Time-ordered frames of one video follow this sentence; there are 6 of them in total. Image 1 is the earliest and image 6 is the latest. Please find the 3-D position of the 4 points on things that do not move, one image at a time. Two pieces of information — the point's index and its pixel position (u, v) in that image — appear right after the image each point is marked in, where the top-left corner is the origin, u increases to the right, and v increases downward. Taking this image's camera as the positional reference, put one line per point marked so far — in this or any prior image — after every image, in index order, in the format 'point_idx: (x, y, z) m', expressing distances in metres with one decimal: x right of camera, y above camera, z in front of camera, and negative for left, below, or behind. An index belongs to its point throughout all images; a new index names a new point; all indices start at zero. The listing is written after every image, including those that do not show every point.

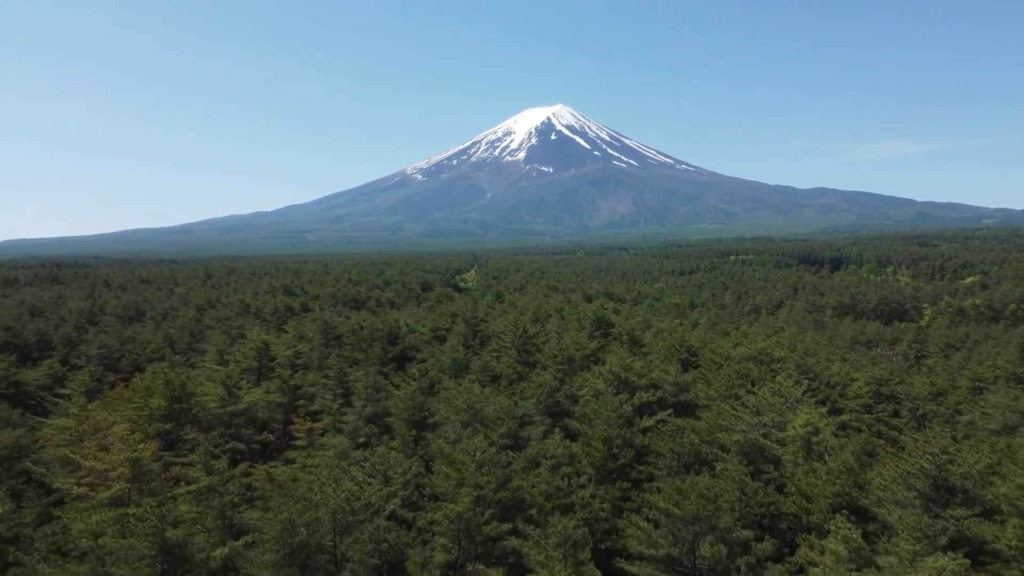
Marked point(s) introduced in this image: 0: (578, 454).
0: (+1.1, -2.7, +16.6) m
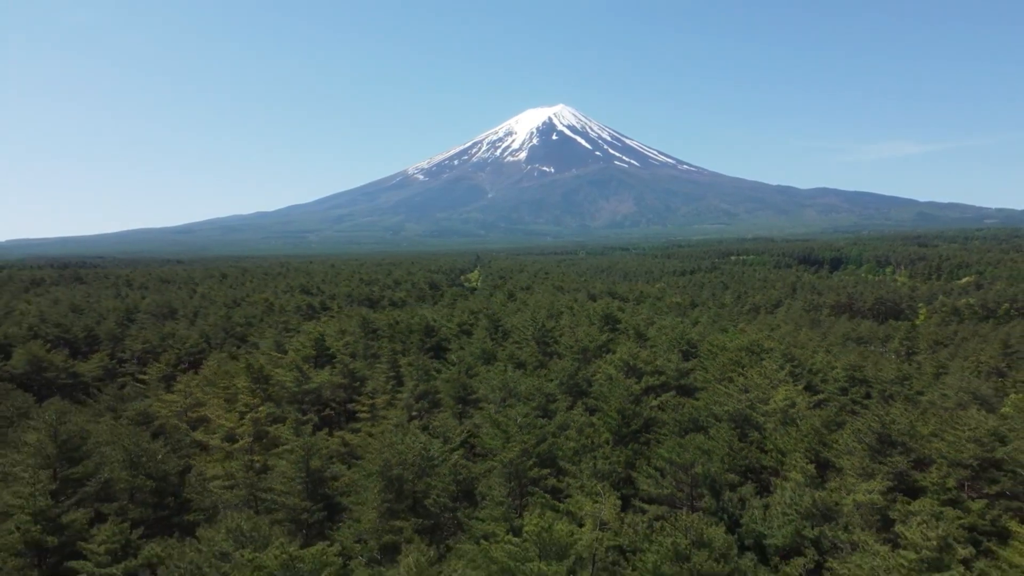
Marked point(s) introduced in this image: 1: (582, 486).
0: (+1.7, -2.7, +20.2) m
1: (+1.1, -2.8, +14.7) m
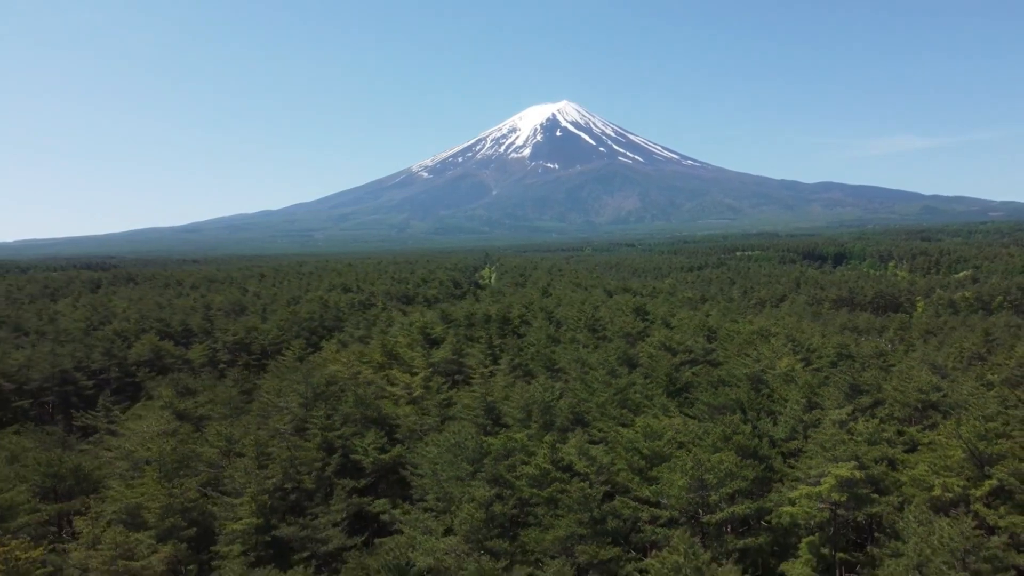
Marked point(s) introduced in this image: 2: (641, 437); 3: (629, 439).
0: (+4.0, -2.6, +28.0) m
1: (+3.3, -2.8, +22.5) m
2: (+2.4, -2.8, +18.3) m
3: (+2.2, -2.8, +18.2) m
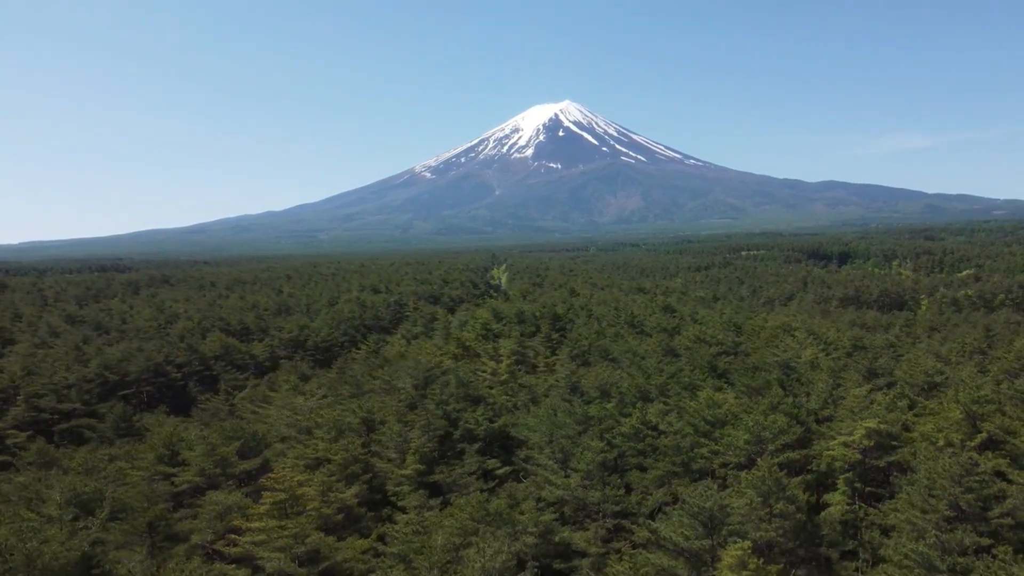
0: (+6.1, -2.6, +32.6) m
1: (+5.4, -2.8, +27.2) m
2: (+4.5, -2.8, +22.9) m
3: (+4.3, -2.8, +22.8) m
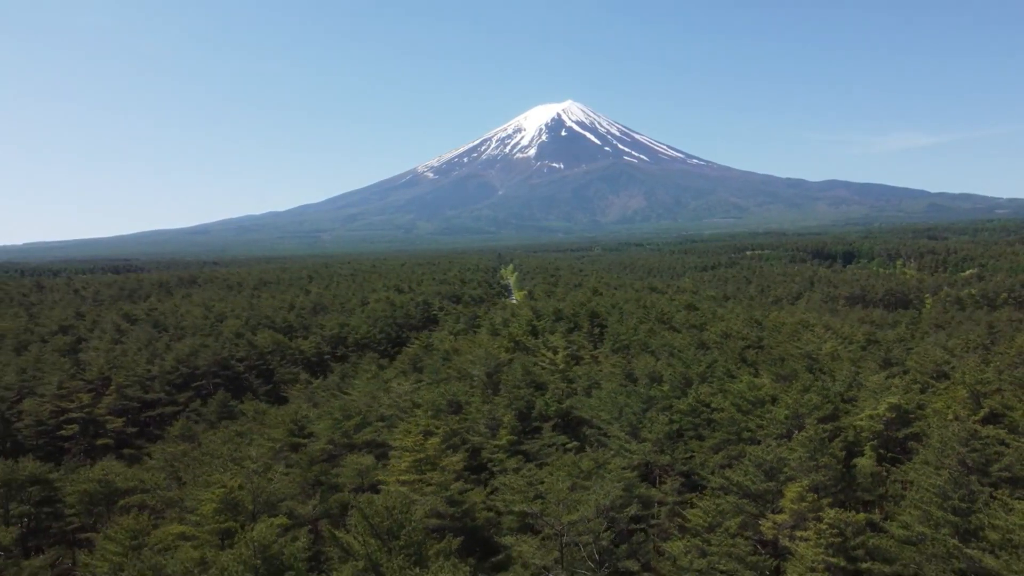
0: (+8.0, -2.6, +36.4) m
1: (+7.3, -2.8, +31.0) m
2: (+6.4, -2.8, +26.7) m
3: (+6.2, -2.8, +26.6) m
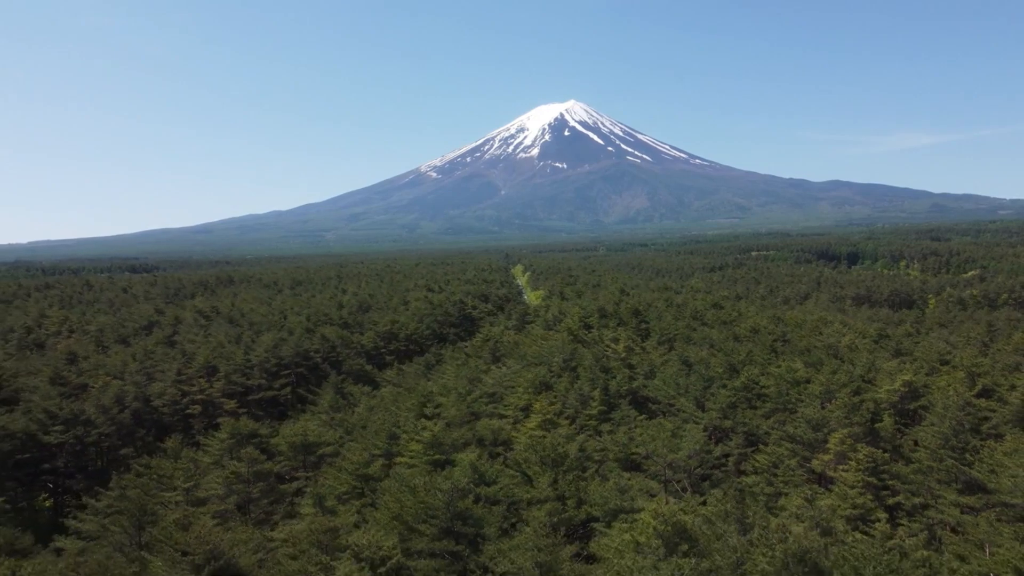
0: (+10.8, -2.6, +42.5) m
1: (+10.0, -2.8, +37.0) m
2: (+9.1, -2.8, +32.7) m
3: (+8.9, -2.8, +32.7) m
